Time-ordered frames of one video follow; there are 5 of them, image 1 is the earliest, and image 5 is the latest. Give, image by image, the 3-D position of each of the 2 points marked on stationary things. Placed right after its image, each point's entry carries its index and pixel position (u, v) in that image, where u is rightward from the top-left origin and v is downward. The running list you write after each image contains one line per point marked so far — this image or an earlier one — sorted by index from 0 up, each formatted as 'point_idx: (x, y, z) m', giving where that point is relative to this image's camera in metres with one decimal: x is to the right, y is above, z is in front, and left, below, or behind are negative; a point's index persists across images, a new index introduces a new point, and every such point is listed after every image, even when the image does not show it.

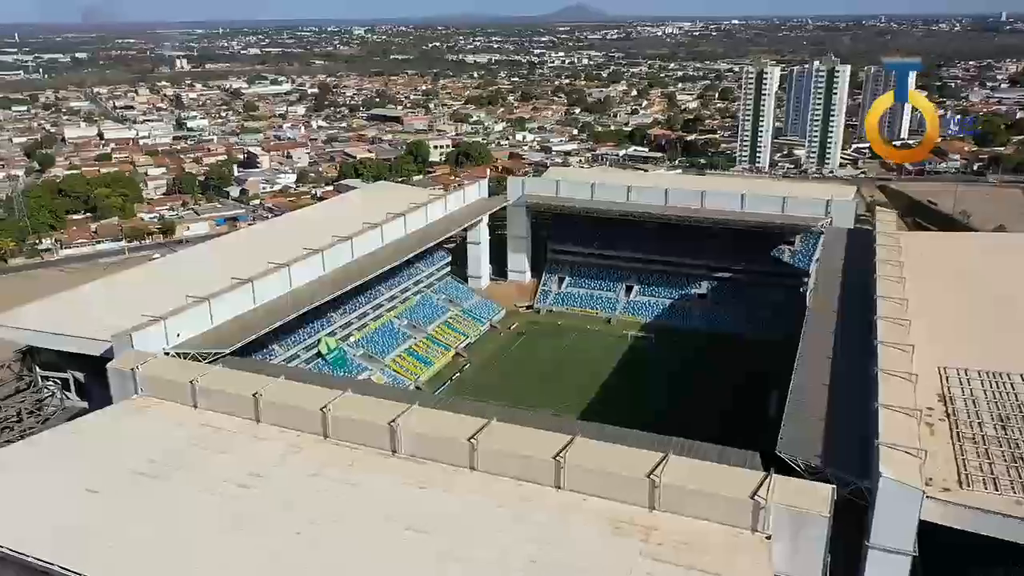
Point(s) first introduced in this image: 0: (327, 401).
0: (-4.5, -2.8, +19.8) m
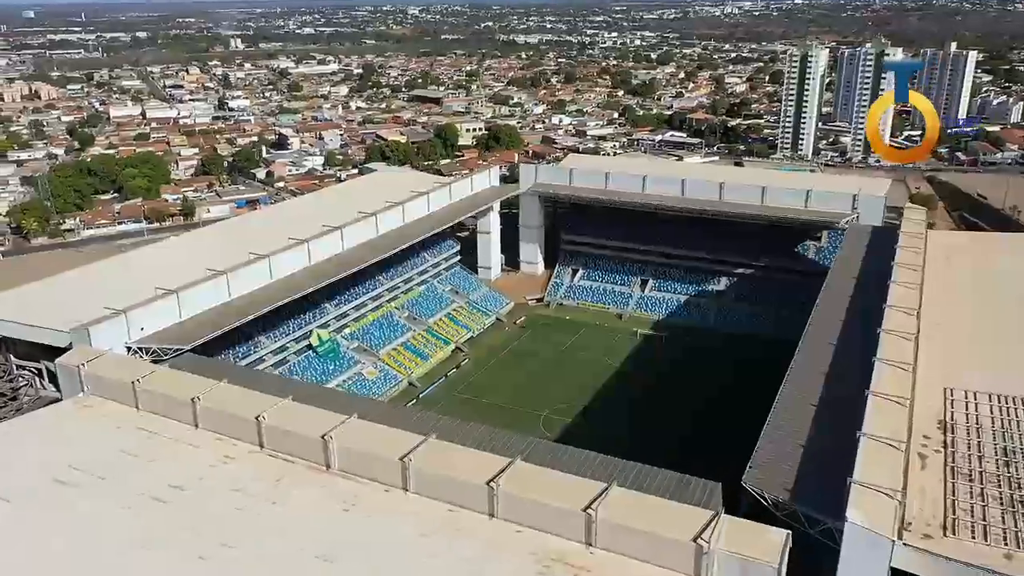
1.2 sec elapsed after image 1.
0: (-5.7, -2.8, +18.7) m
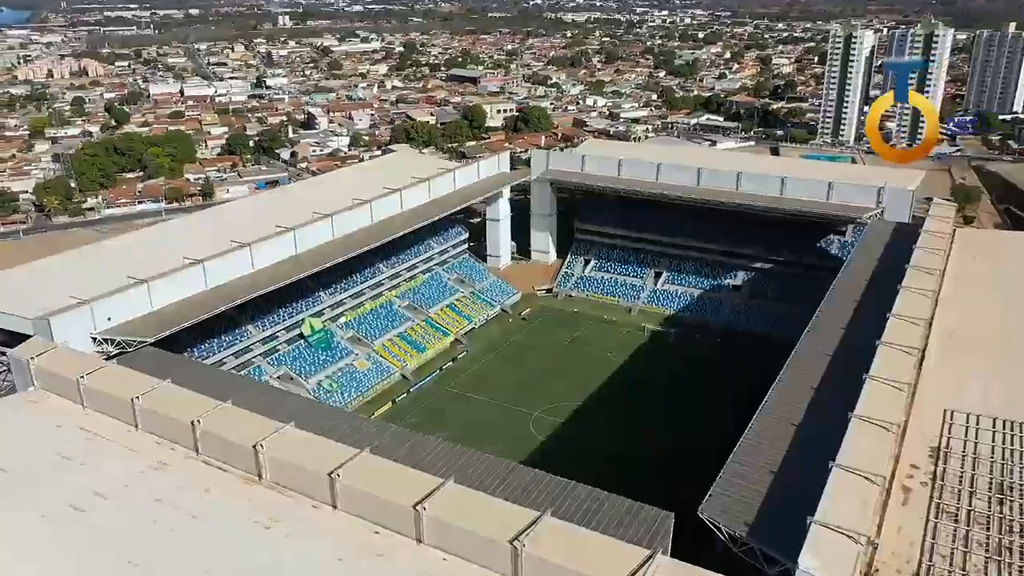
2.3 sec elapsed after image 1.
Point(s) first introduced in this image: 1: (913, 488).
0: (-6.8, -2.7, +17.8) m
1: (+7.9, -3.9, +16.1) m
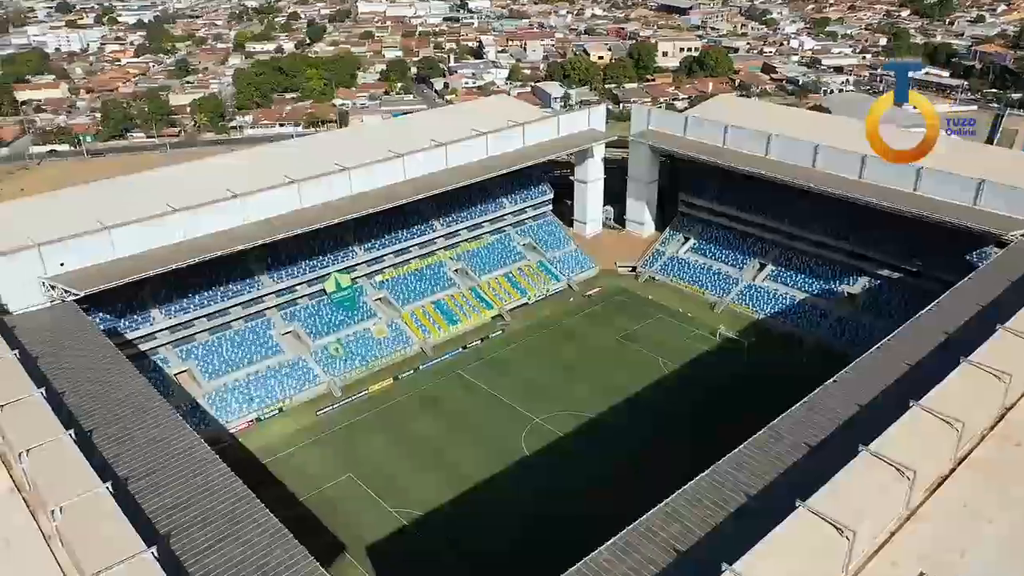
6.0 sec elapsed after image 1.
0: (-9.9, -2.2, +16.2) m
1: (+3.5, -5.4, +10.7) m
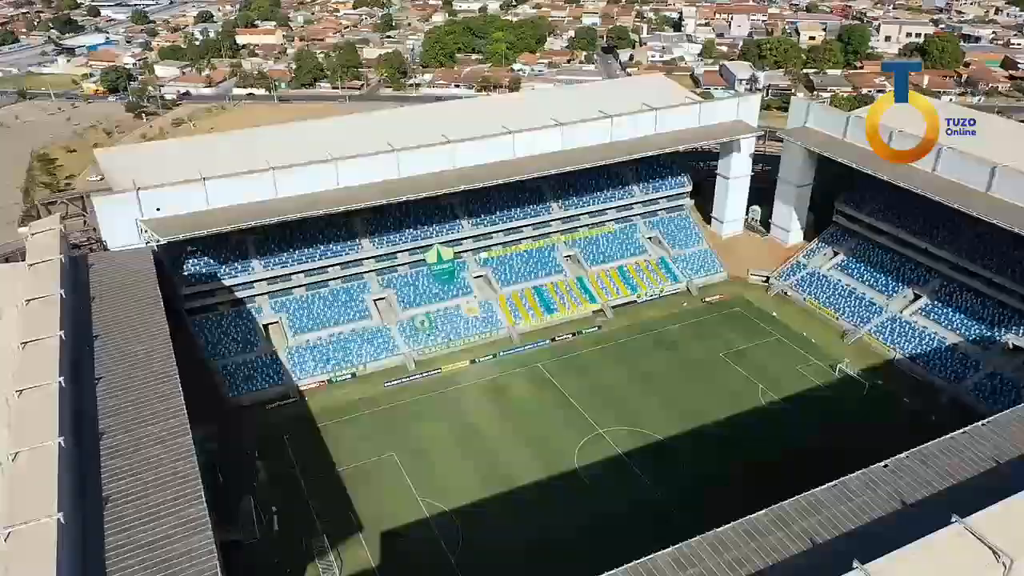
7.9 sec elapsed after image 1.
0: (-10.0, -1.0, +17.2) m
1: (+1.1, -6.2, +8.8) m
